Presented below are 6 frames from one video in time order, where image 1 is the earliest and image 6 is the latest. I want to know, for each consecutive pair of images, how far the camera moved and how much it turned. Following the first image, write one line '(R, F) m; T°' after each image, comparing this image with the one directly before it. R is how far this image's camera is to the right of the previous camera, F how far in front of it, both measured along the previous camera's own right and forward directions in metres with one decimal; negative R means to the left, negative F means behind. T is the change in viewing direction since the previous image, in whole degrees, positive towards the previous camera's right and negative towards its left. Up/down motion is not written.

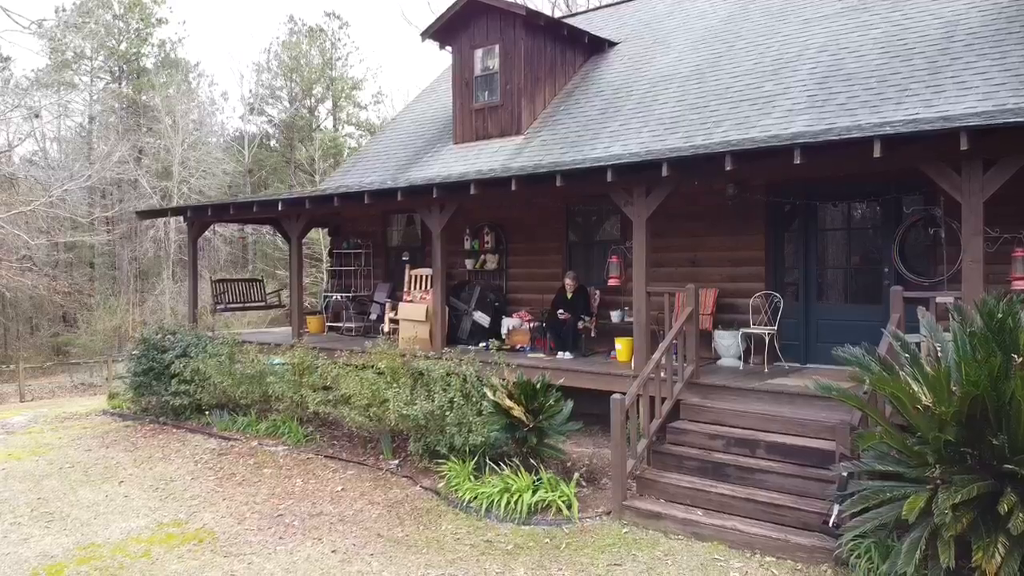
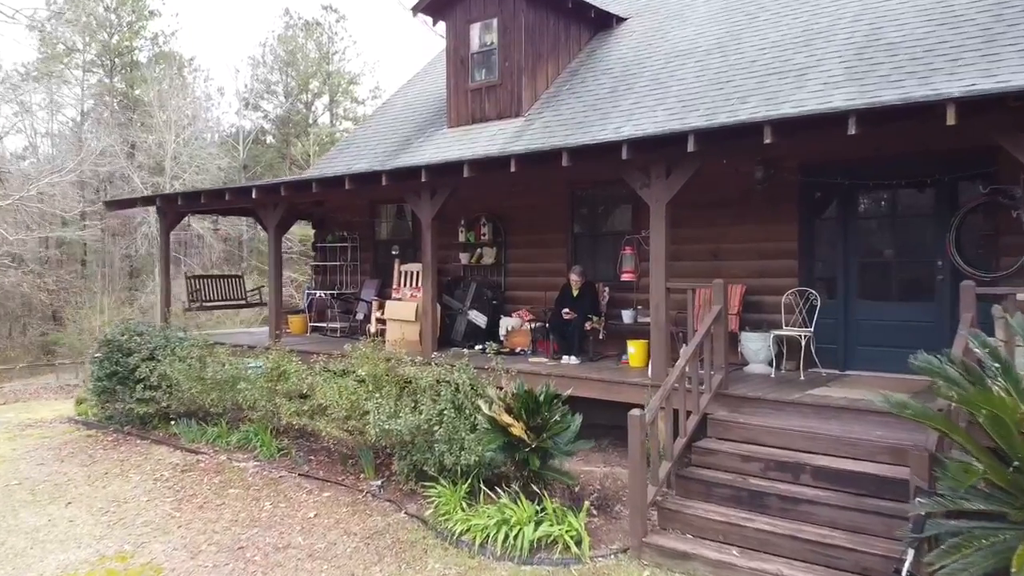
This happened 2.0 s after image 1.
(0.0, +1.0) m; 0°
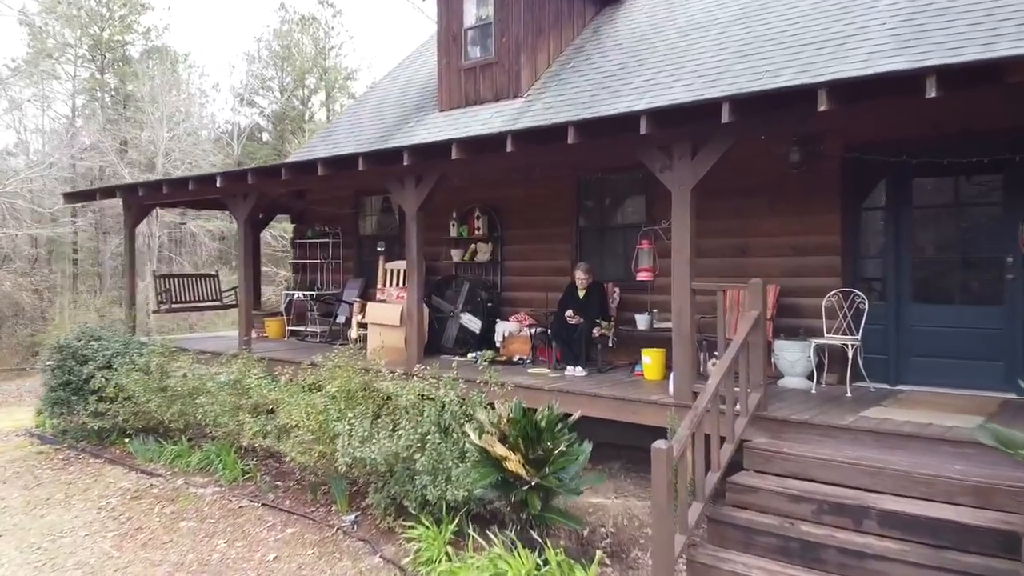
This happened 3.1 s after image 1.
(0.0, +1.0) m; 0°
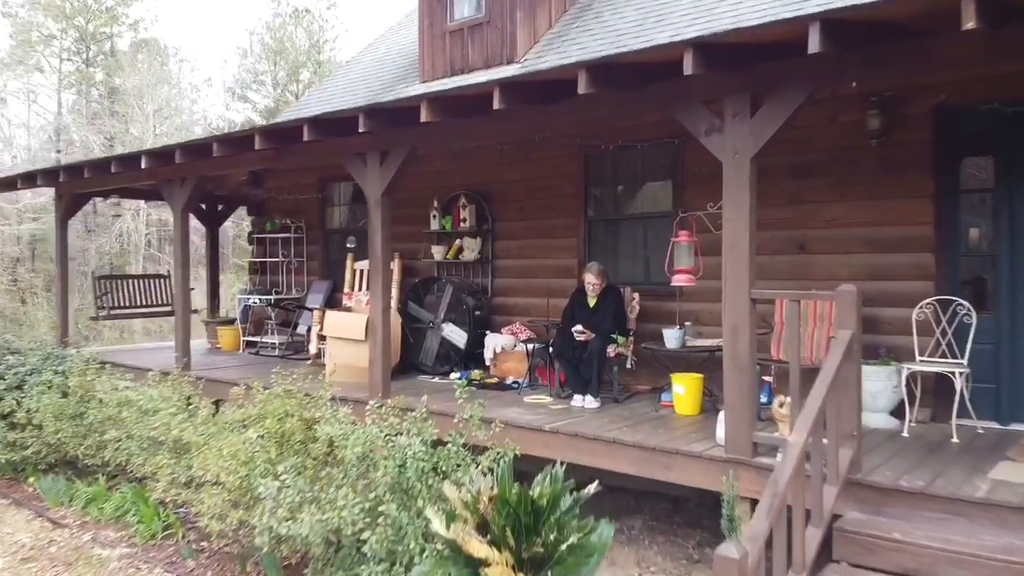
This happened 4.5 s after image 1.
(+0.1, +1.4) m; 0°
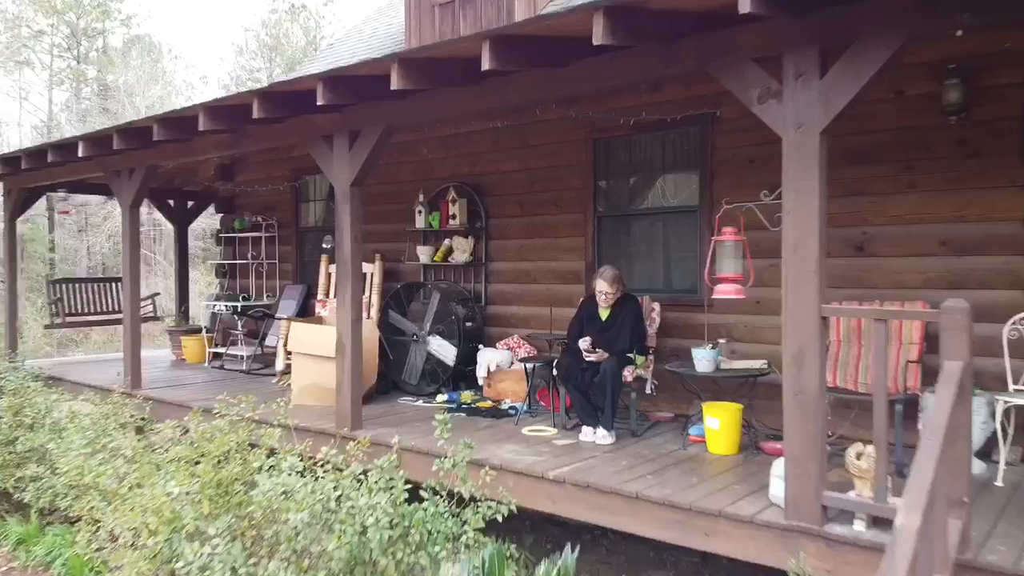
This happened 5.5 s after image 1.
(0.0, +0.9) m; 0°
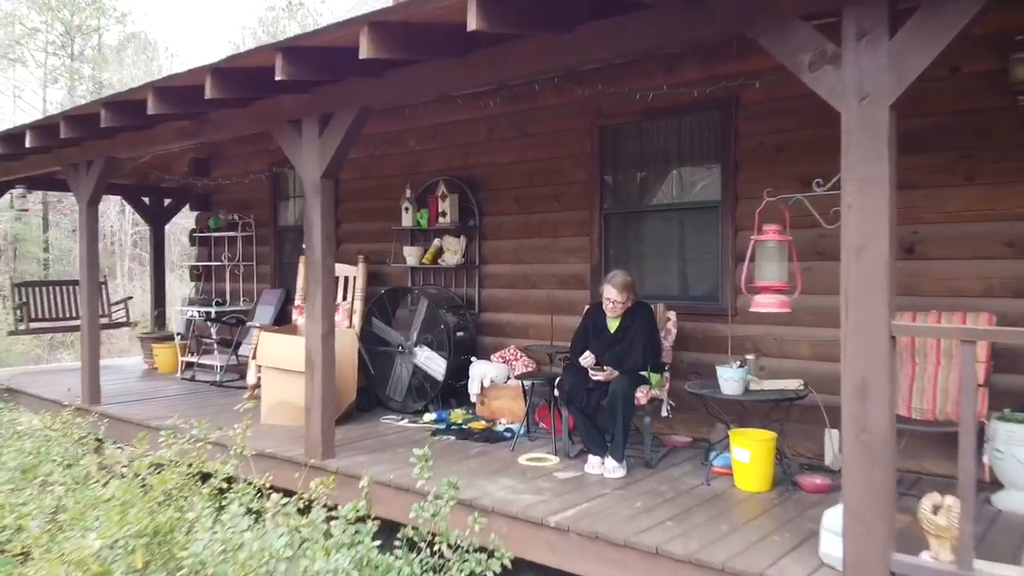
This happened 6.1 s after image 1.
(0.0, +0.5) m; 0°
